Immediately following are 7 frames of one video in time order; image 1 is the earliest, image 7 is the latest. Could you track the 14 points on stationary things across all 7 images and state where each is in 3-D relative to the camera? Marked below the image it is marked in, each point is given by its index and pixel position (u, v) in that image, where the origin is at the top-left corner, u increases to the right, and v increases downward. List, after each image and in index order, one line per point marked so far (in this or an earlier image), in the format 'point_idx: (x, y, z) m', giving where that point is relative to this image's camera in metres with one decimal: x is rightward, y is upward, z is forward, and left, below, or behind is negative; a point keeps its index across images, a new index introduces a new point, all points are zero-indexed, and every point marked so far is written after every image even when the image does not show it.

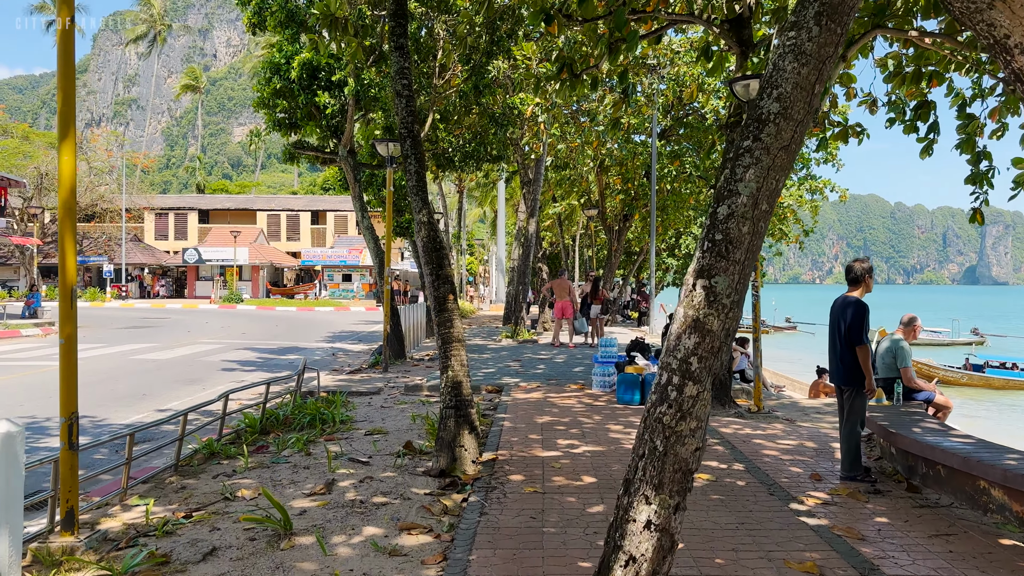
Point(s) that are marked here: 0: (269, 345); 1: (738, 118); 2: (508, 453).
0: (-5.8, -1.4, +19.1) m
1: (+2.8, +2.1, +10.2) m
2: (0.0, -1.4, +6.6) m
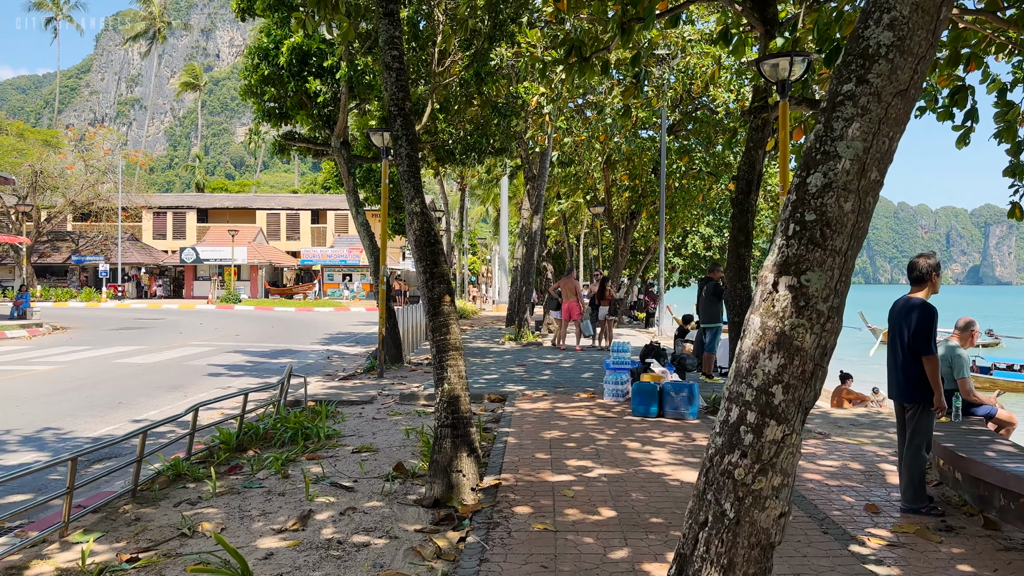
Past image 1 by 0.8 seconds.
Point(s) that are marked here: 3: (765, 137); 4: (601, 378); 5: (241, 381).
0: (-5.7, -1.4, +18.3) m
1: (+2.9, +2.1, +9.3) m
2: (0.0, -1.4, +5.7) m
3: (+2.9, +1.7, +9.4) m
4: (+1.2, -1.2, +10.8) m
5: (-4.4, -1.5, +13.1) m
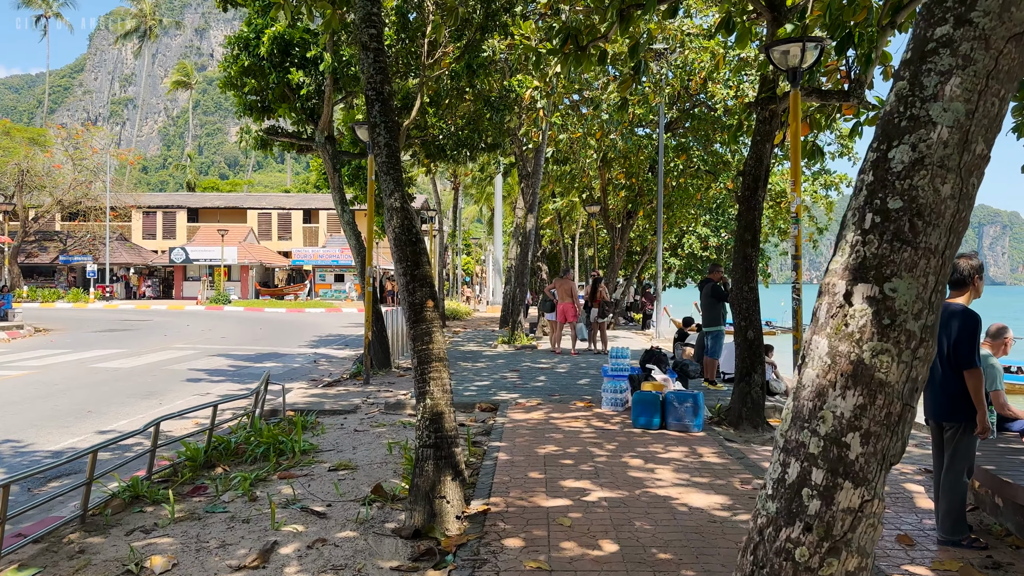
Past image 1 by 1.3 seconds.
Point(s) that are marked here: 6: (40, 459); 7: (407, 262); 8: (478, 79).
0: (-5.8, -1.4, +17.7) m
1: (+2.8, +2.1, +8.8) m
2: (-0.1, -1.4, +5.2) m
3: (+2.9, +1.7, +8.8) m
4: (+1.1, -1.2, +10.2) m
5: (-4.5, -1.6, +12.5) m
6: (-4.5, -1.6, +7.7) m
7: (-0.7, +0.2, +5.1) m
8: (-0.6, +3.4, +13.3) m
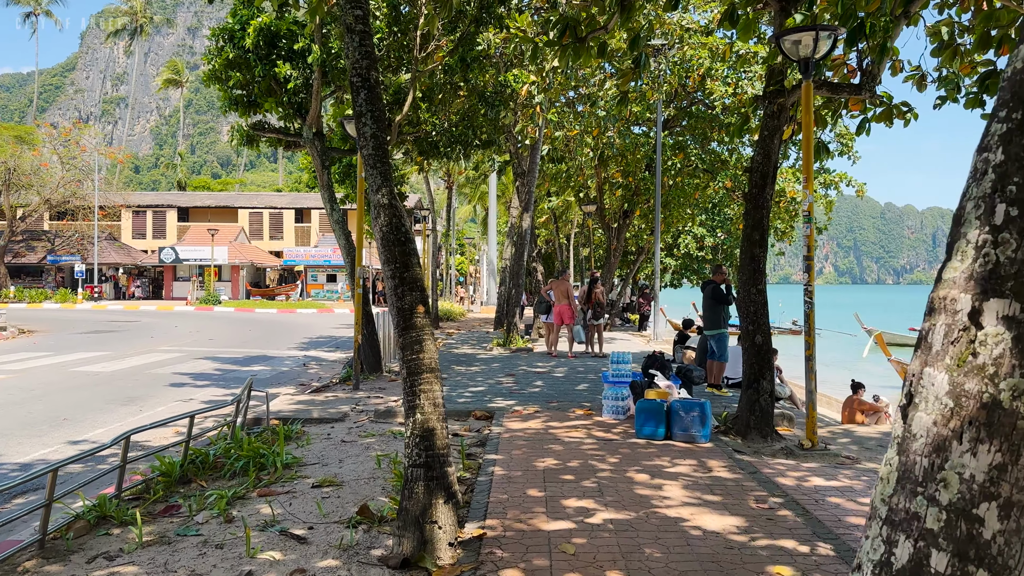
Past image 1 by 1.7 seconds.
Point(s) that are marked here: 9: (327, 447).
0: (-5.9, -1.4, +17.2) m
1: (+2.8, +2.1, +8.4) m
2: (-0.1, -1.4, +4.8) m
3: (+2.8, +1.7, +8.4) m
4: (+1.0, -1.3, +9.8) m
5: (-4.6, -1.6, +12.0) m
6: (-4.5, -1.7, +7.2) m
7: (-0.7, +0.2, +4.7) m
8: (-0.6, +3.4, +12.8) m
9: (-1.7, -1.5, +7.4) m
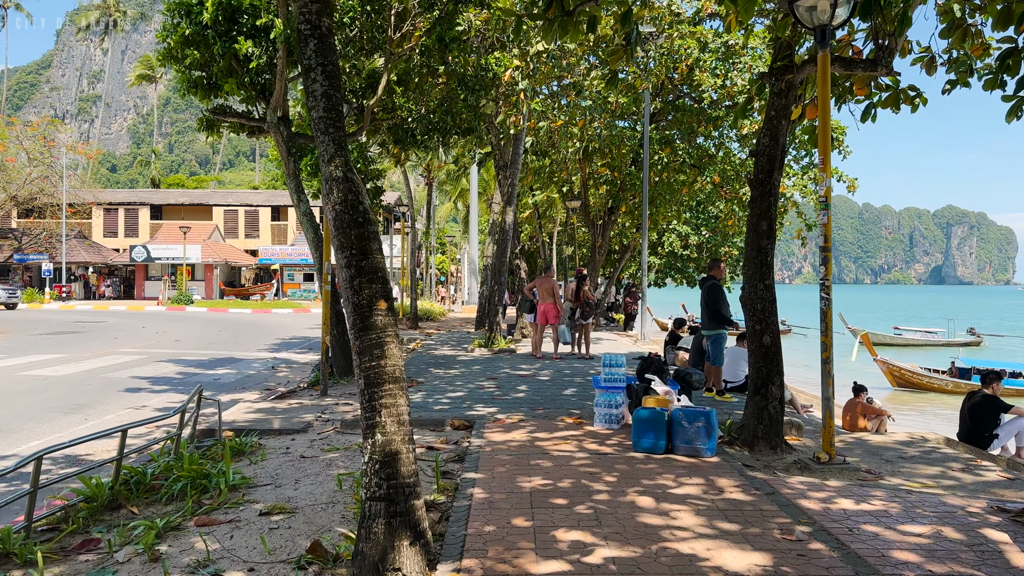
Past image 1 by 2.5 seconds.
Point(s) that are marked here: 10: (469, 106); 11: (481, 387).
0: (-6.3, -1.4, +16.2) m
1: (+2.6, +2.1, +7.6) m
2: (-0.2, -1.4, +3.9) m
3: (+2.6, +1.7, +7.6) m
4: (+0.8, -1.2, +9.0) m
5: (-4.8, -1.5, +11.1) m
6: (-4.7, -1.6, +6.3) m
7: (-0.8, +0.2, +3.9) m
8: (-0.9, +3.5, +12.0) m
9: (-1.9, -1.4, +6.5) m
10: (-0.7, +2.9, +12.8) m
11: (-0.4, -1.2, +10.1) m
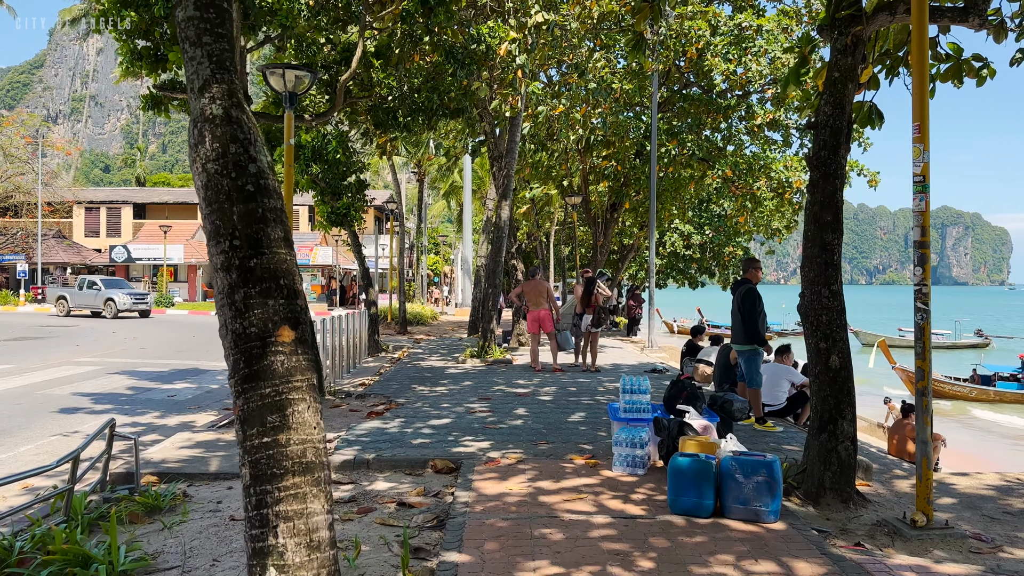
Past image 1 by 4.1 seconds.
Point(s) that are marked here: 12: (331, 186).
0: (-6.4, -1.4, +14.6) m
1: (+2.6, +2.1, +6.0) m
2: (-0.2, -1.4, +2.3) m
3: (+2.6, +1.7, +6.1) m
4: (+0.8, -1.3, +7.4) m
5: (-4.9, -1.6, +9.4) m
6: (-4.7, -1.7, +4.6) m
7: (-0.8, +0.1, +2.3) m
8: (-1.0, +3.4, +10.4) m
9: (-1.9, -1.5, +4.9) m
10: (-0.7, +2.8, +11.2) m
11: (-0.4, -1.3, +8.5) m
12: (-3.6, +2.0, +16.0) m
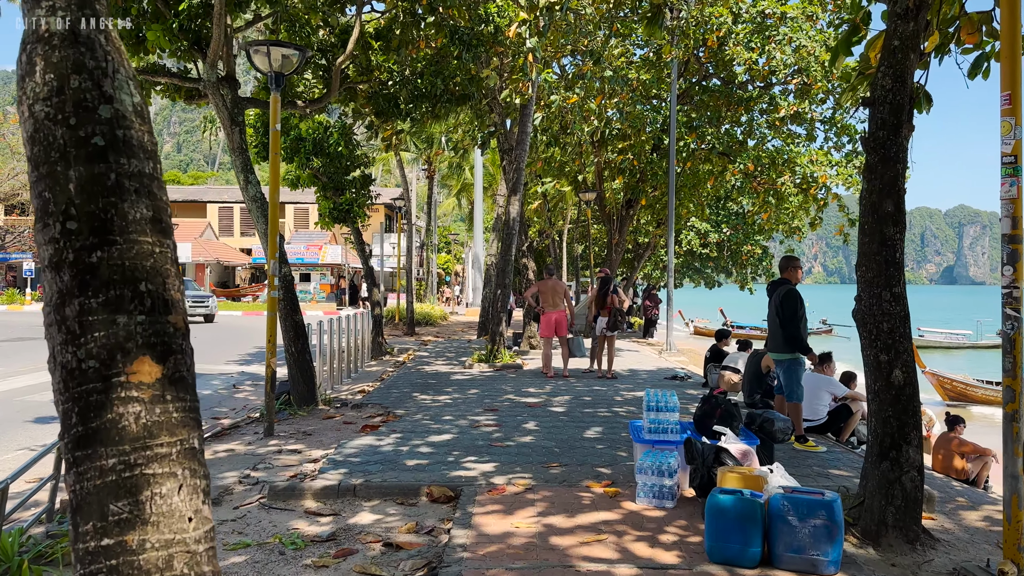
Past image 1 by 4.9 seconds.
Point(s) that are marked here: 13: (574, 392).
0: (-6.2, -1.4, +13.9) m
1: (+2.6, +2.1, +5.2) m
2: (-0.2, -1.4, +1.5) m
3: (+2.7, +1.7, +5.2) m
4: (+0.9, -1.3, +6.6) m
5: (-4.8, -1.6, +8.7) m
6: (-4.7, -1.7, +3.9) m
7: (-0.8, +0.1, +1.5) m
8: (-0.8, +3.4, +9.6) m
9: (-1.8, -1.5, +4.2) m
10: (-0.6, +2.8, +10.4) m
11: (-0.3, -1.3, +7.7) m
12: (-3.4, +2.0, +15.2) m
13: (+0.8, -1.3, +9.8) m
